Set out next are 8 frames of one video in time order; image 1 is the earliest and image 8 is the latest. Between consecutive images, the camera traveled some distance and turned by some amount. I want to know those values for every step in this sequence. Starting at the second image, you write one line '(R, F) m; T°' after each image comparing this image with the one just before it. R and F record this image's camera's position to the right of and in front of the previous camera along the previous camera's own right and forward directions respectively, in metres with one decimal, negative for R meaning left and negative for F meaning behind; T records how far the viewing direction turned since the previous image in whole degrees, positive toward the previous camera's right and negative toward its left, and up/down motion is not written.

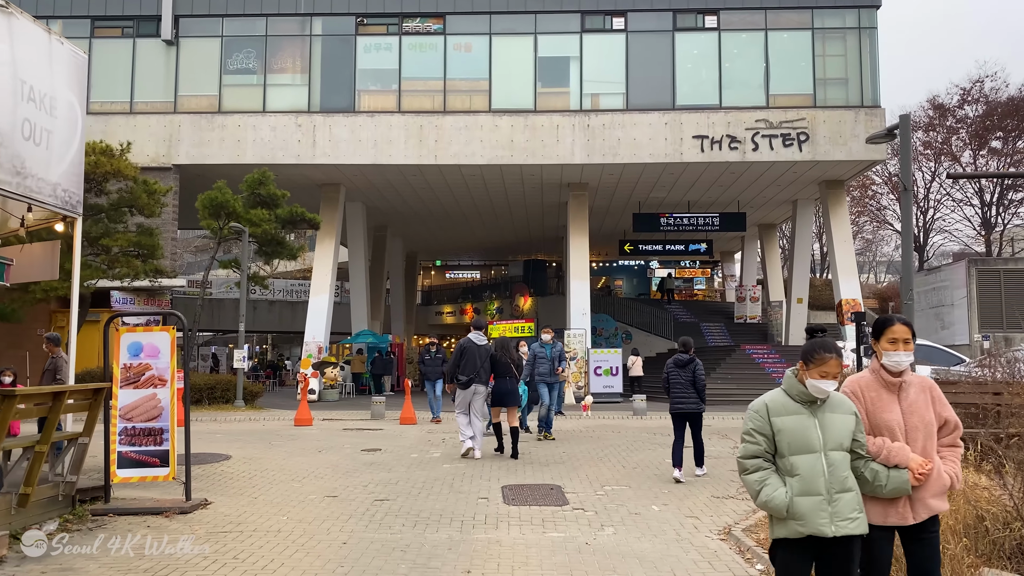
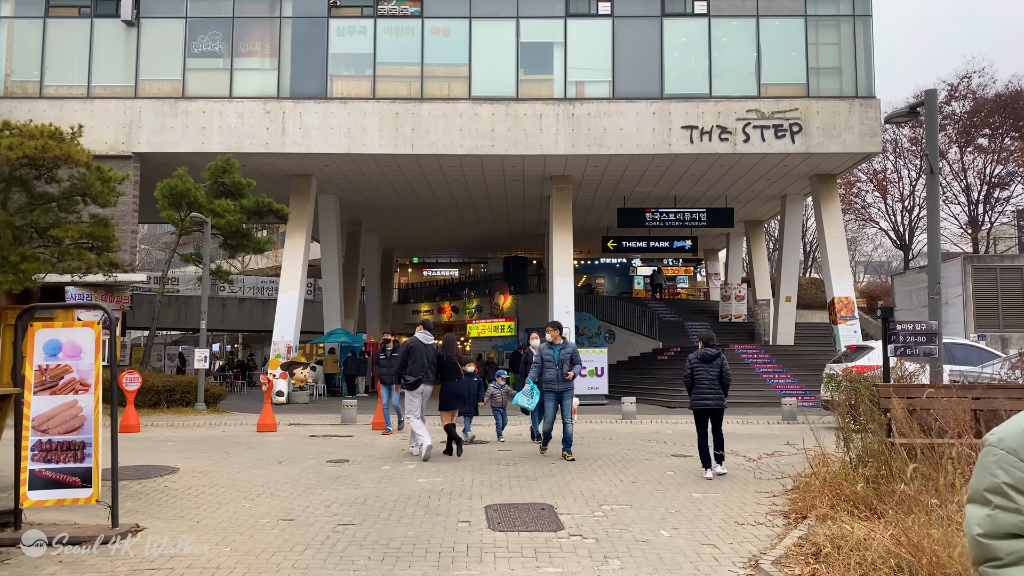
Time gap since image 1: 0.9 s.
(-0.1, +1.0) m; +2°
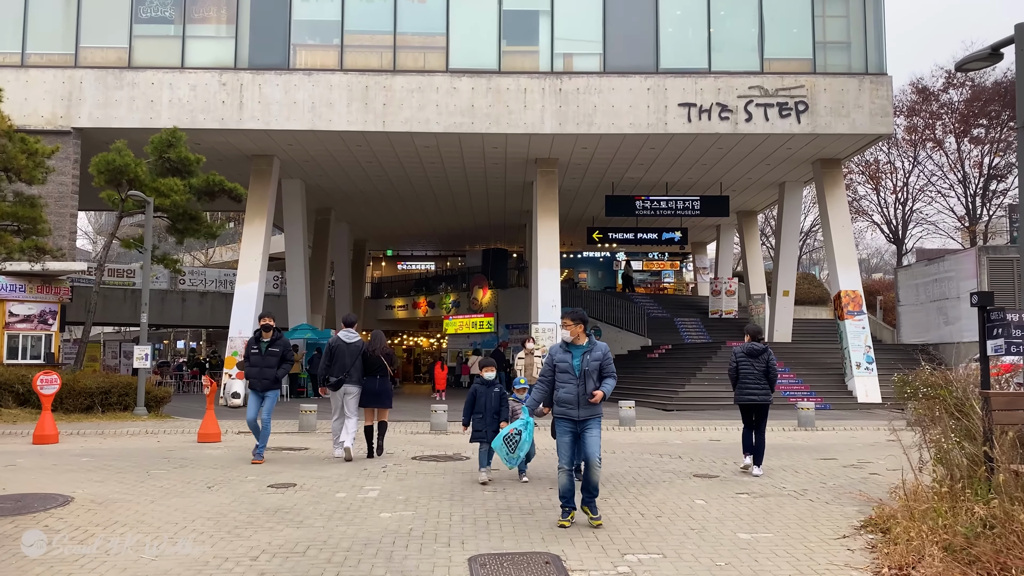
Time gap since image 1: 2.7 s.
(-0.1, +1.8) m; +2°
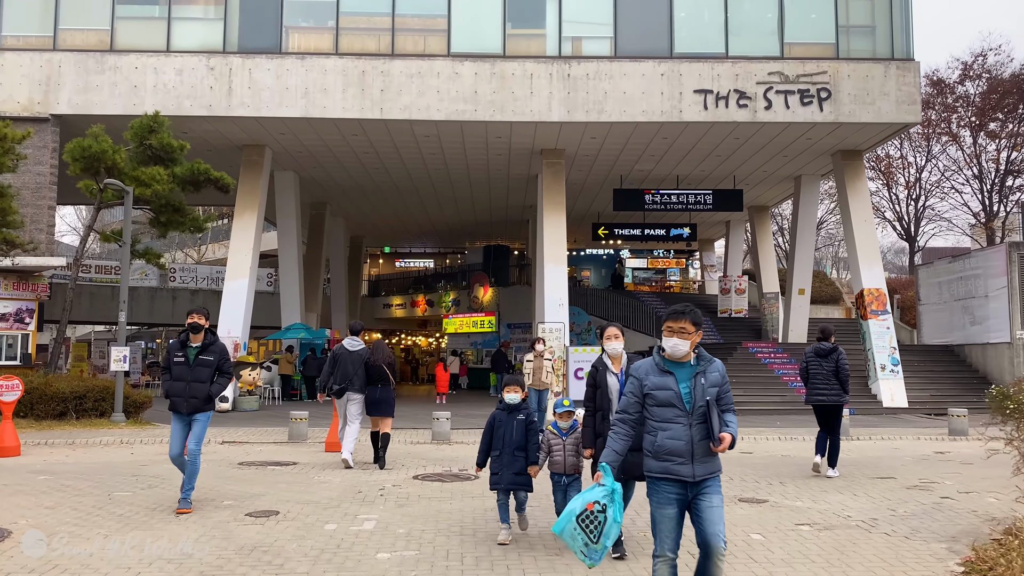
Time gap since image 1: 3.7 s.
(-0.2, +1.1) m; 0°
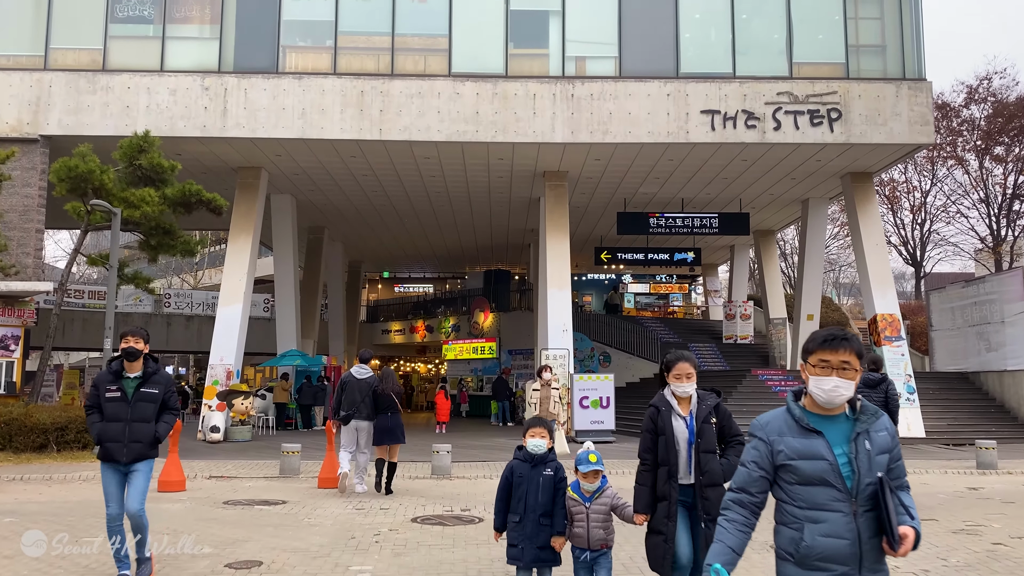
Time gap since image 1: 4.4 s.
(-0.1, +0.6) m; 0°
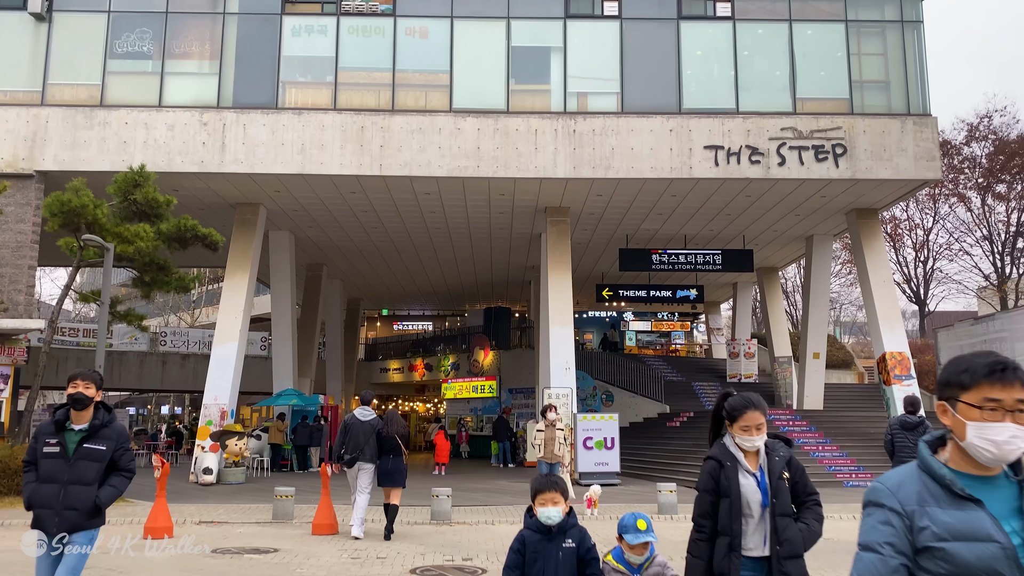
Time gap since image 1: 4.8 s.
(-0.1, +0.3) m; 0°
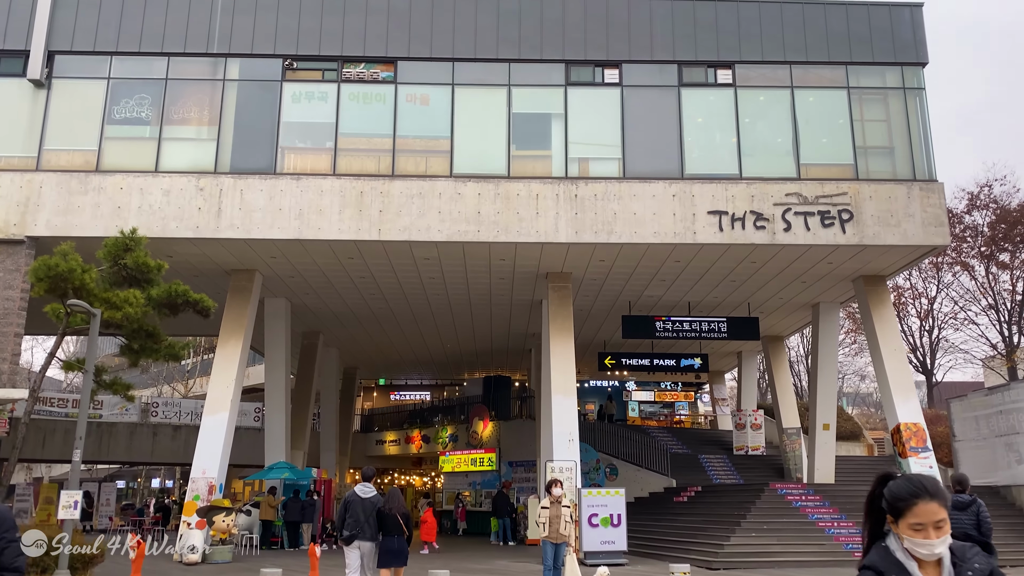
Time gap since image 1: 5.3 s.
(0.0, +0.5) m; 0°
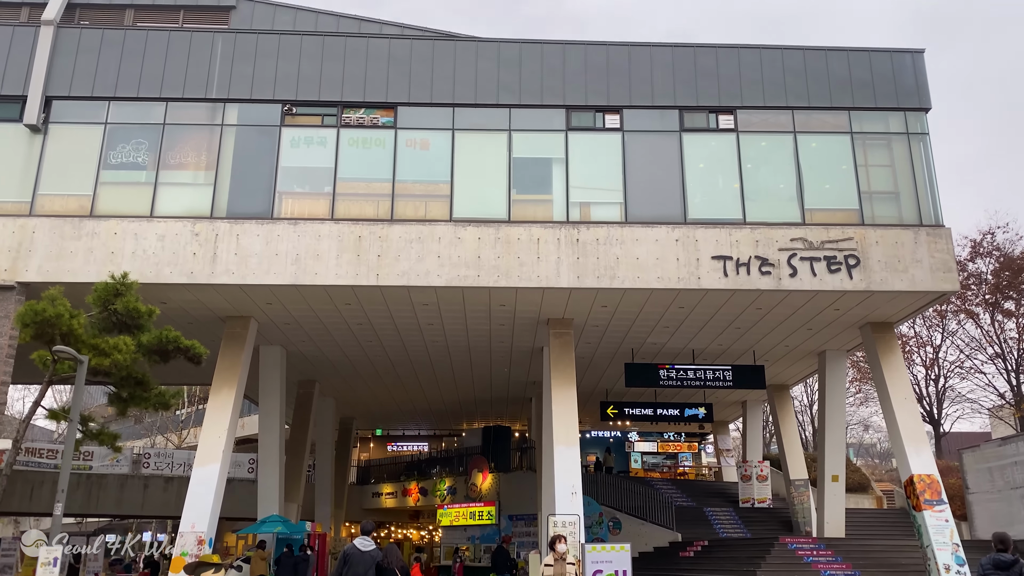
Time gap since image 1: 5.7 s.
(0.0, +0.4) m; 0°
